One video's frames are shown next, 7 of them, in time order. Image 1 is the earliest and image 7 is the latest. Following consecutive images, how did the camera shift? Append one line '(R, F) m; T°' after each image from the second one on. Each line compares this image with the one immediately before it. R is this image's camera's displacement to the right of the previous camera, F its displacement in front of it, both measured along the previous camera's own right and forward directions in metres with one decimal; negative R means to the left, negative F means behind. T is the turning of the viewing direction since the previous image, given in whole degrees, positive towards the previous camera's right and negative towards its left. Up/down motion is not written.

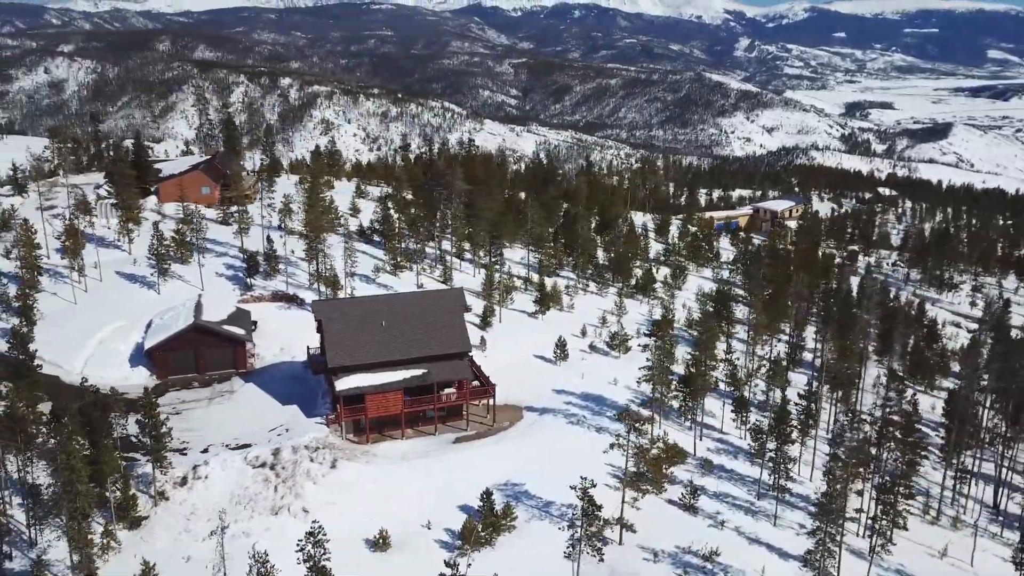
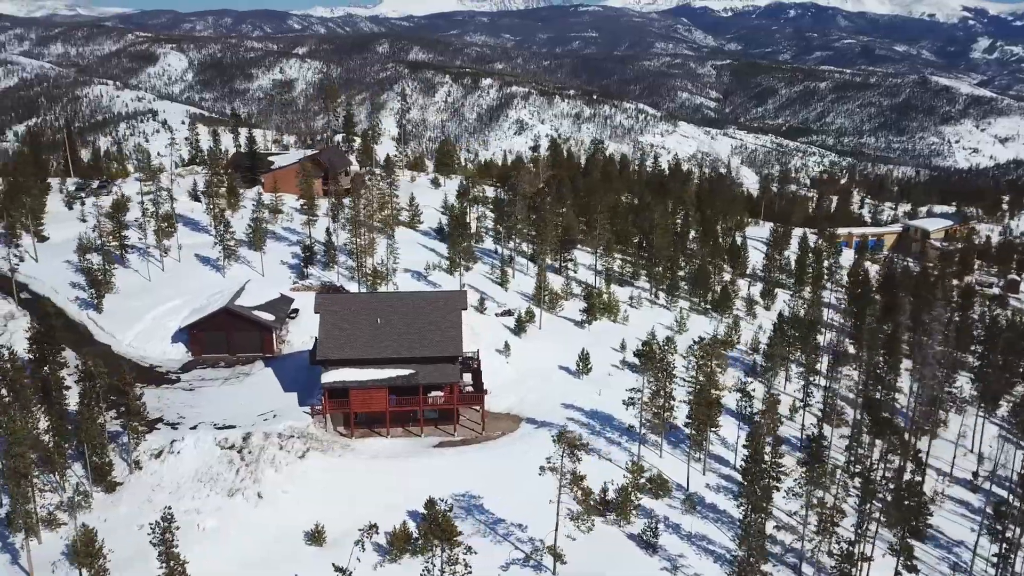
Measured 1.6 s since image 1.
(+8.3, +2.2) m; -13°
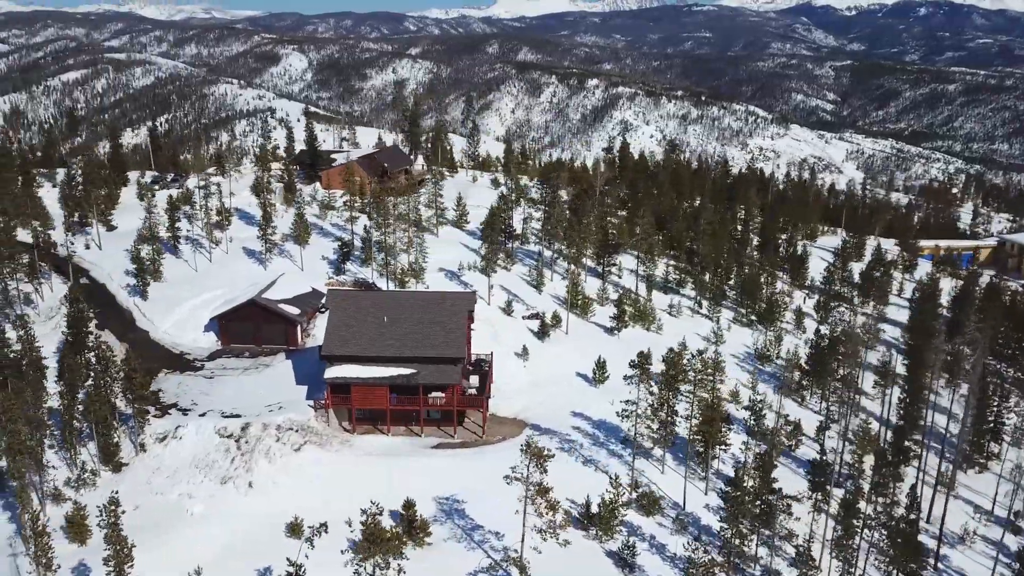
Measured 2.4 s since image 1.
(+4.2, +0.8) m; -7°
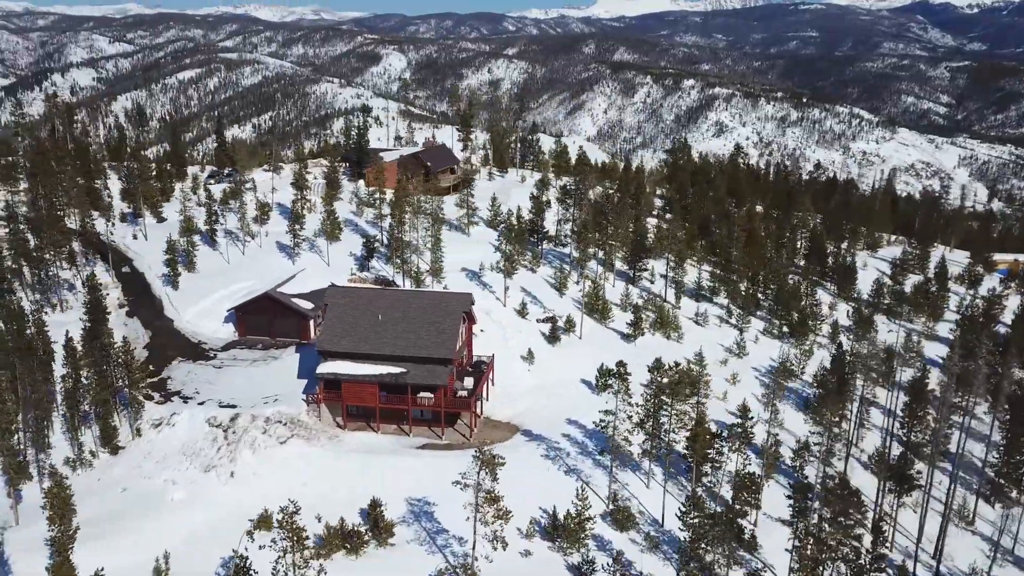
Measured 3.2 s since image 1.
(+4.2, +0.8) m; -6°
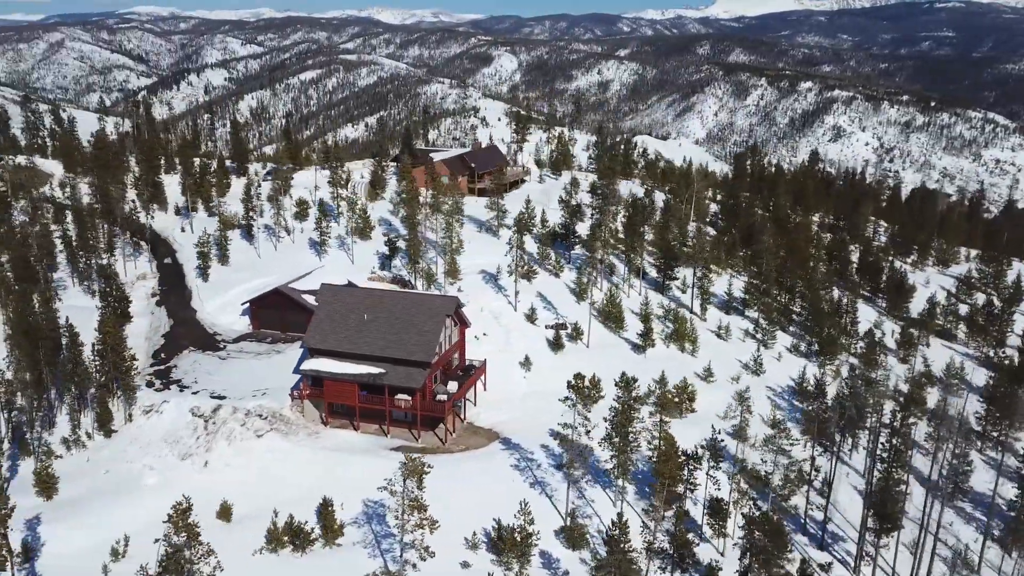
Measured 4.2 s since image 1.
(+5.3, +1.0) m; -7°
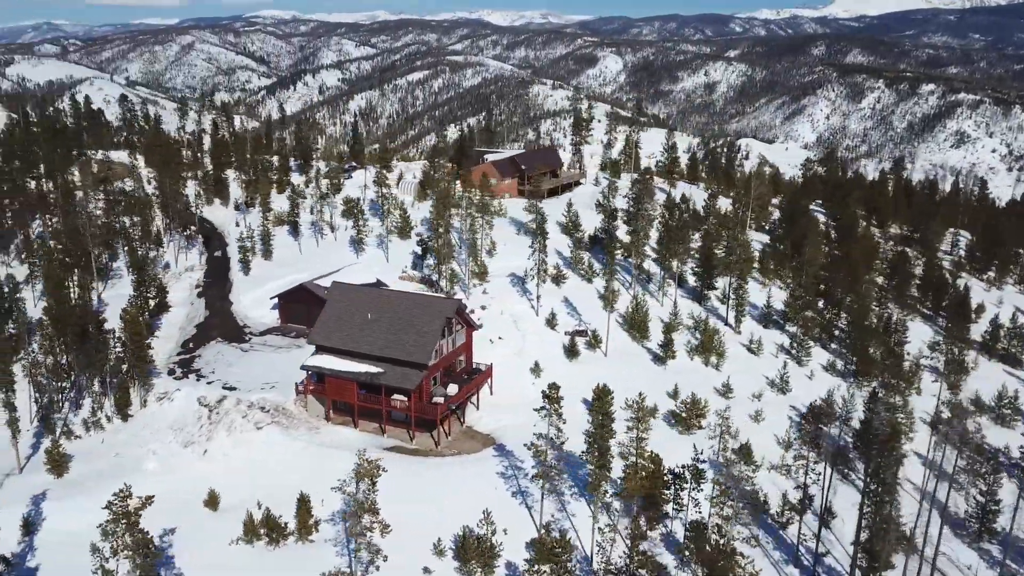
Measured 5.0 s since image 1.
(+4.3, +0.8) m; -7°
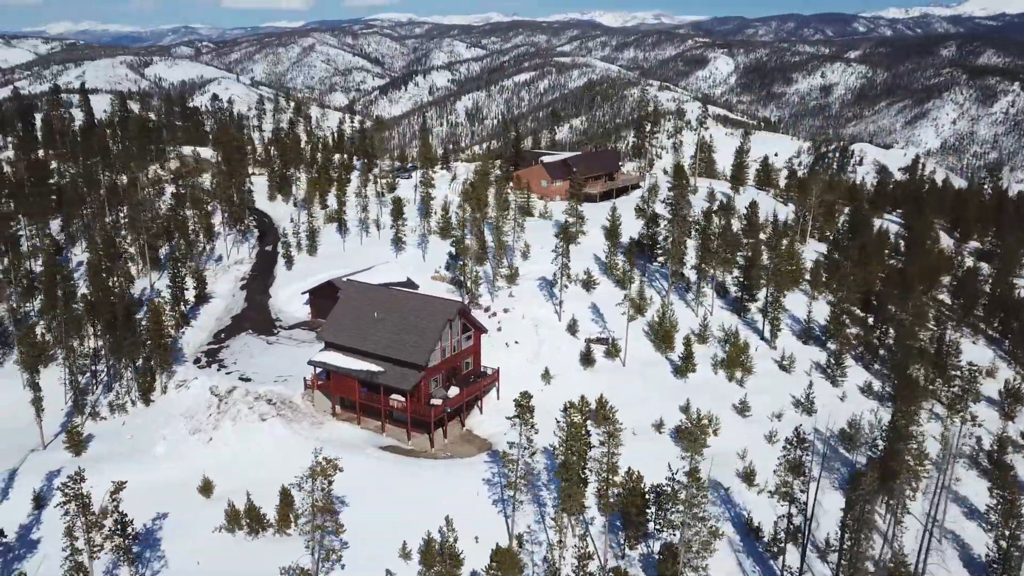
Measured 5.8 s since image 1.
(+4.3, +0.8) m; -7°
